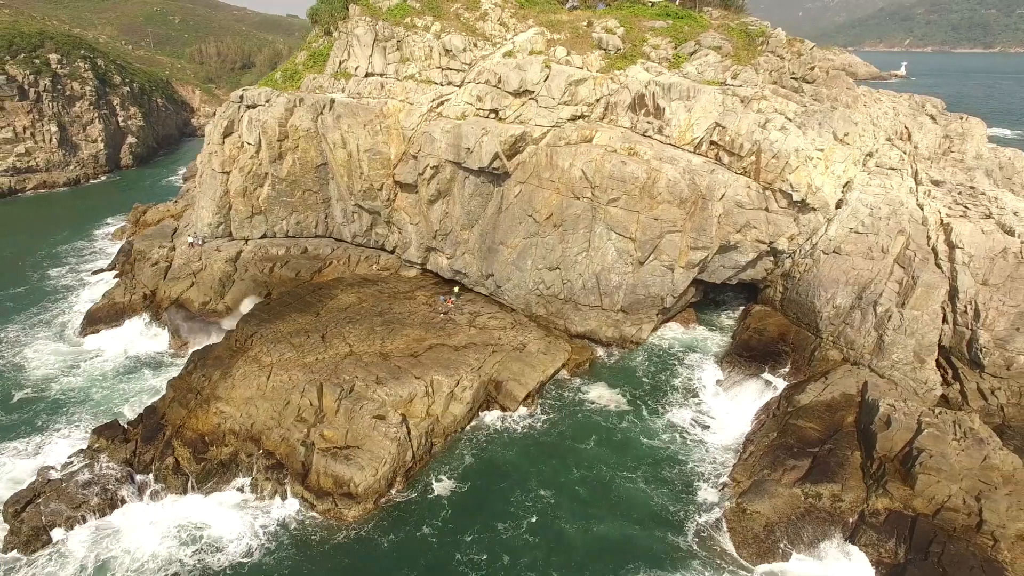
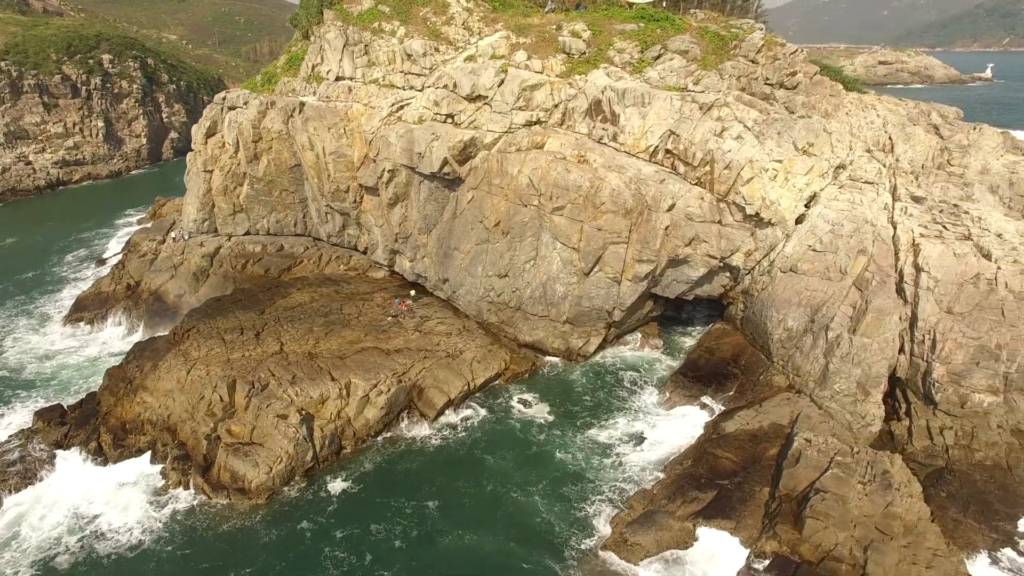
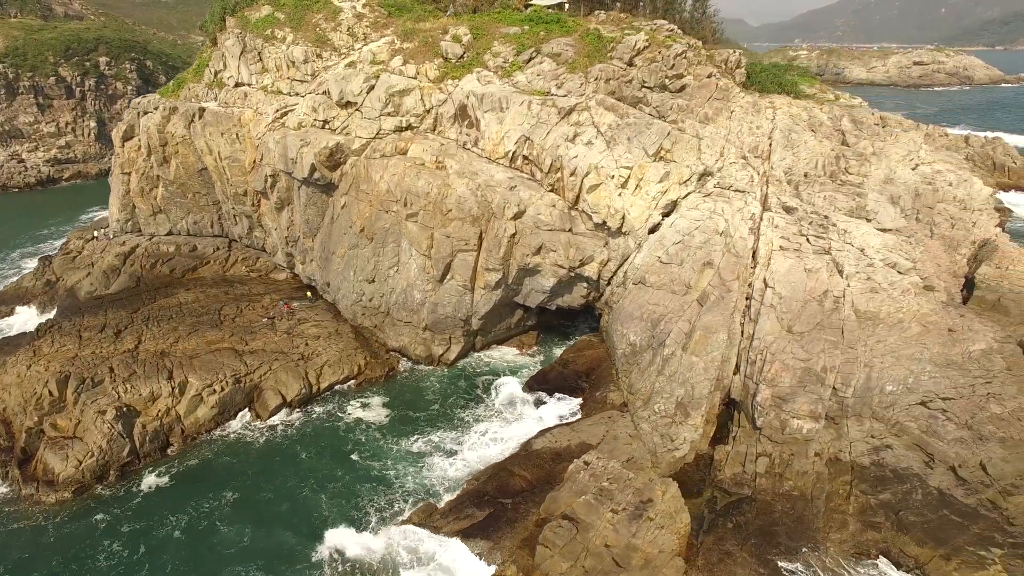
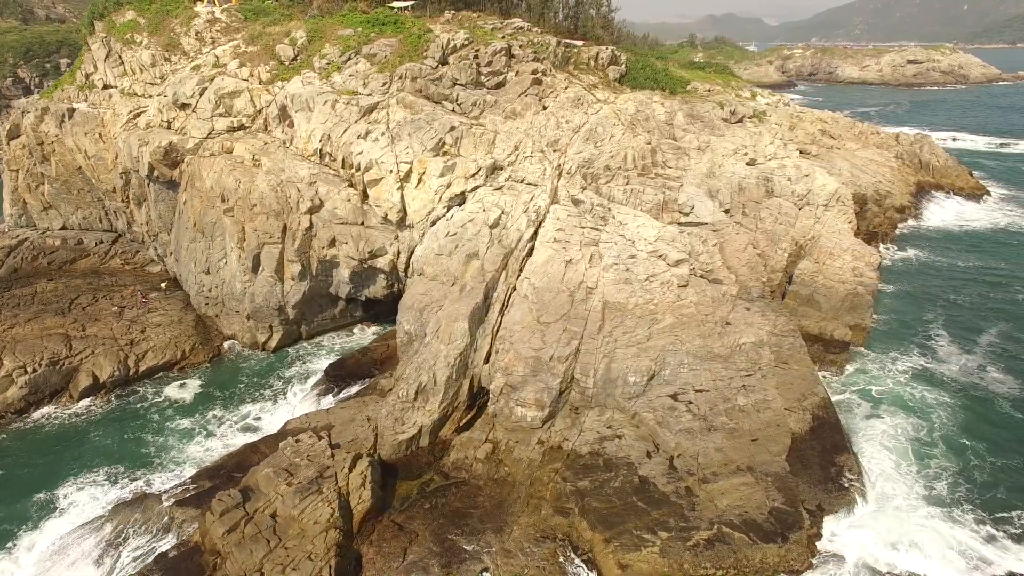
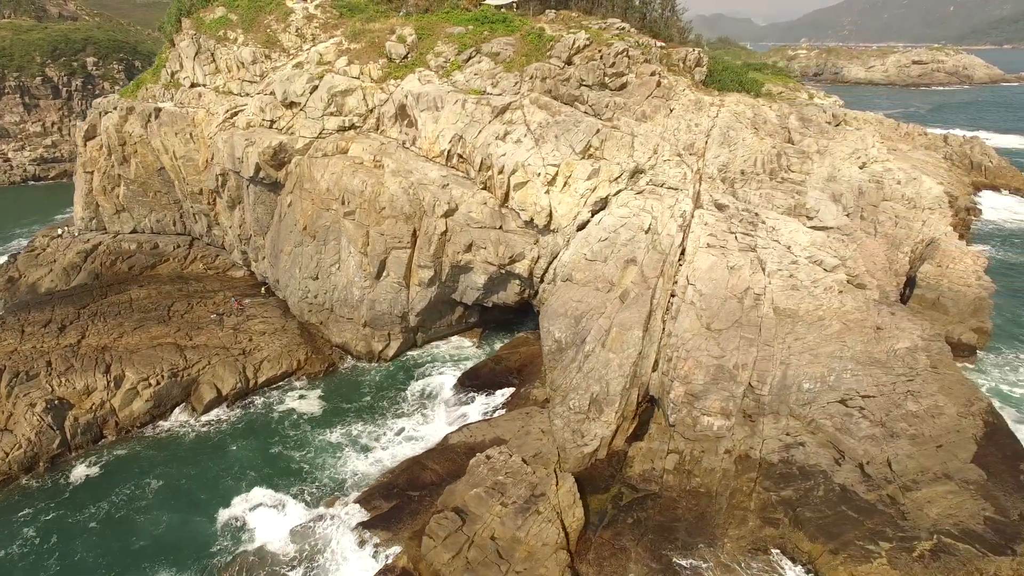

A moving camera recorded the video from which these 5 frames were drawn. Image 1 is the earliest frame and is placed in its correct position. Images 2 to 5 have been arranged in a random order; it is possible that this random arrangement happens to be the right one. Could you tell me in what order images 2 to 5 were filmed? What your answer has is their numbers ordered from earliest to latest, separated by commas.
2, 3, 5, 4
